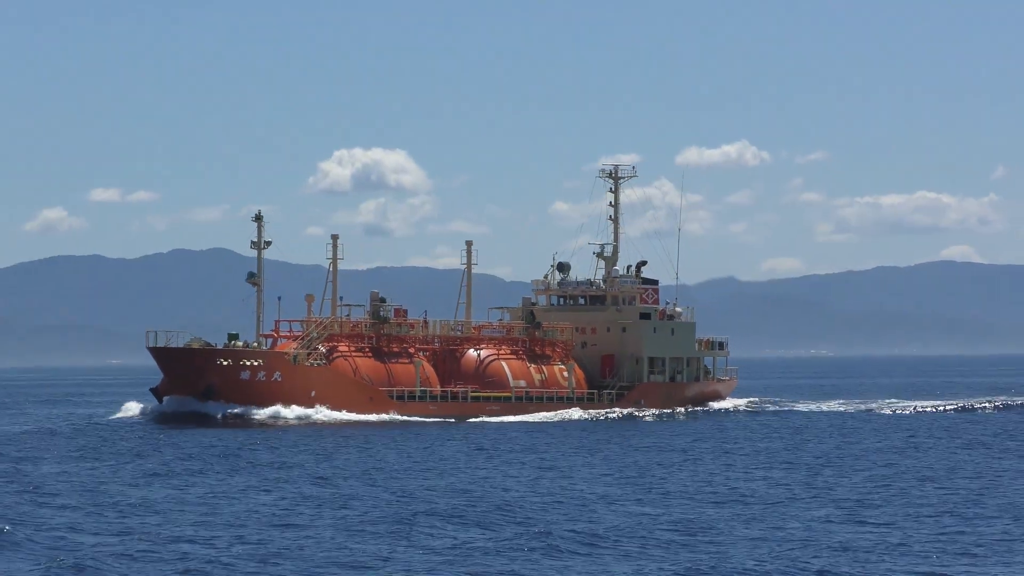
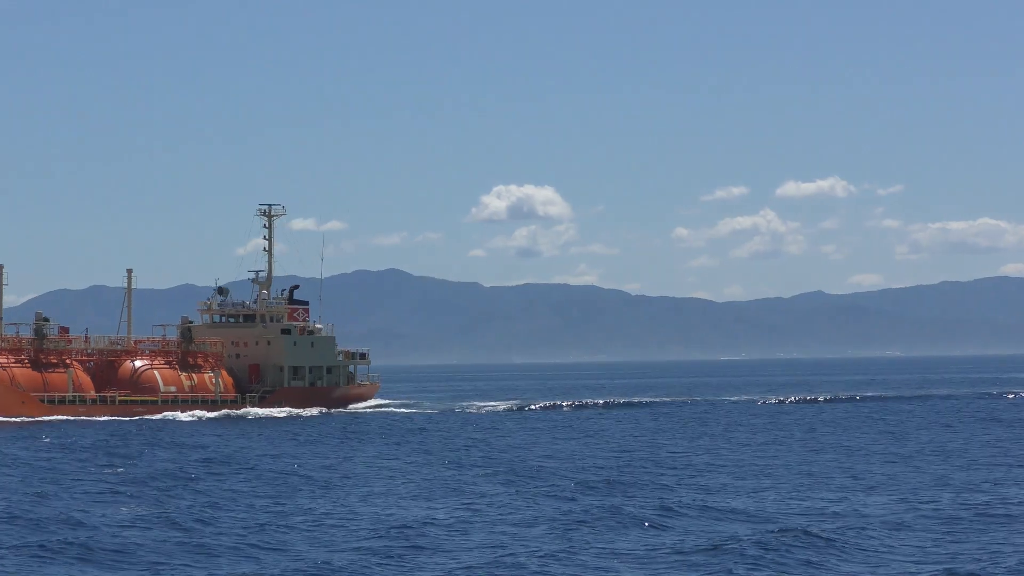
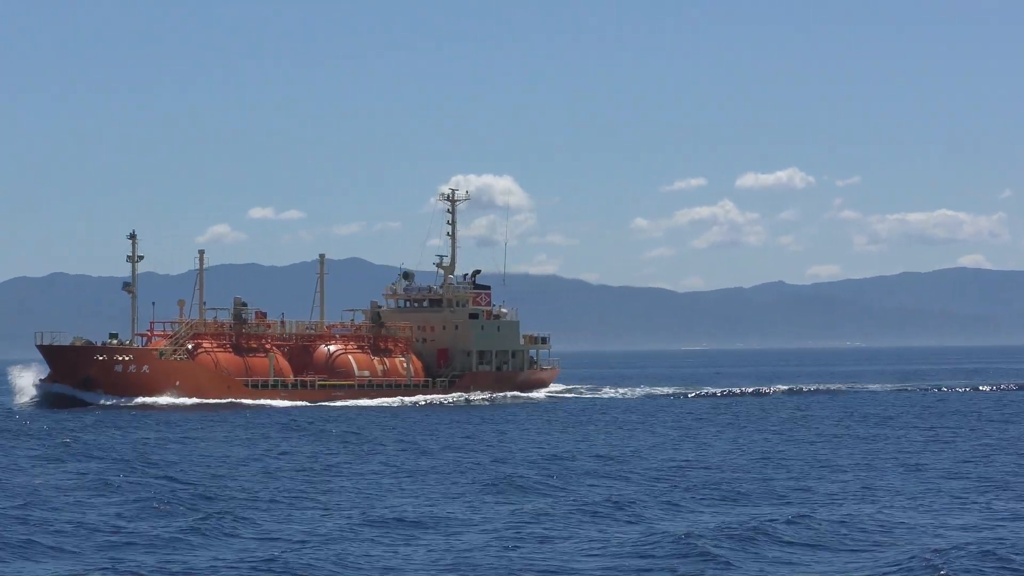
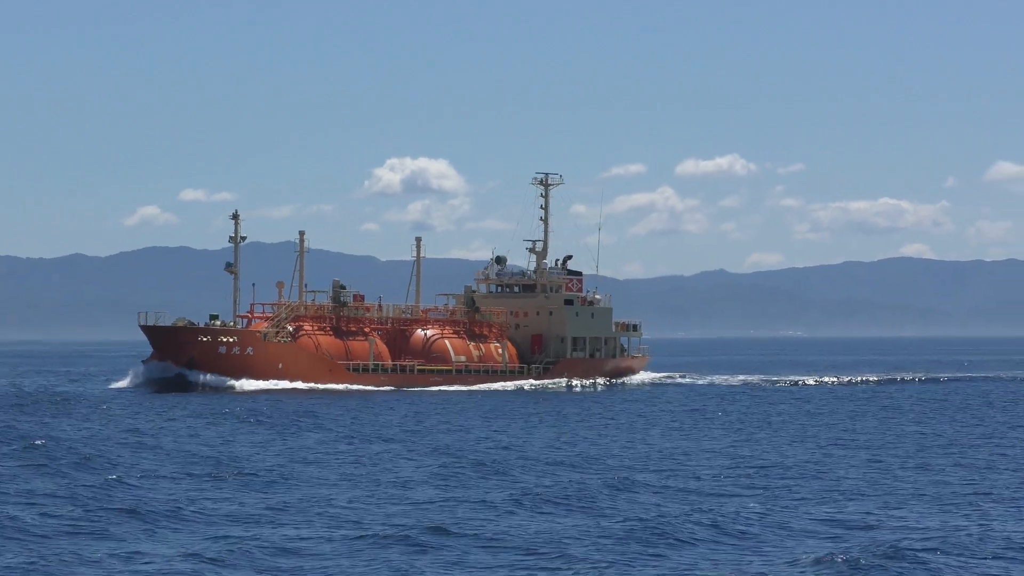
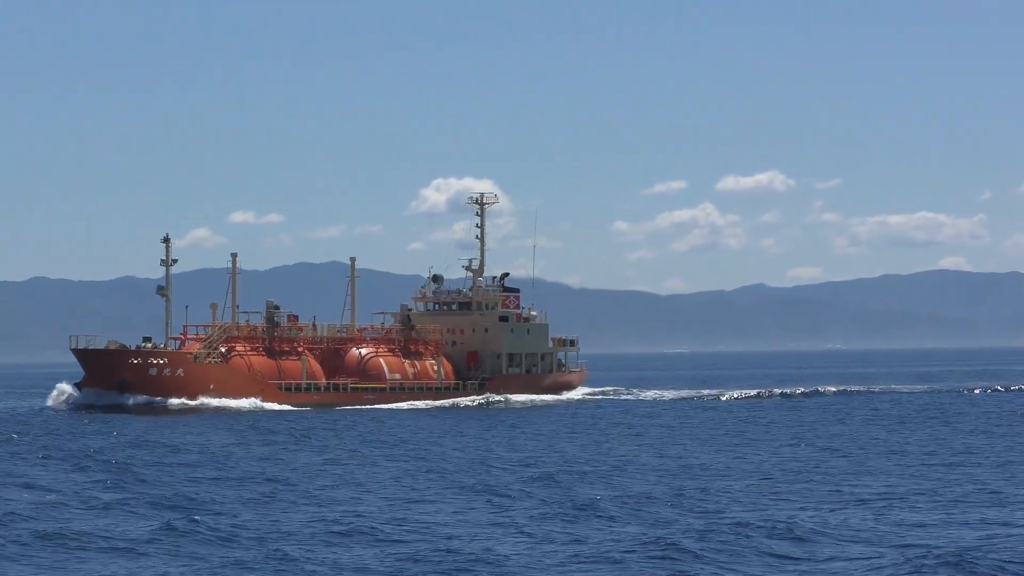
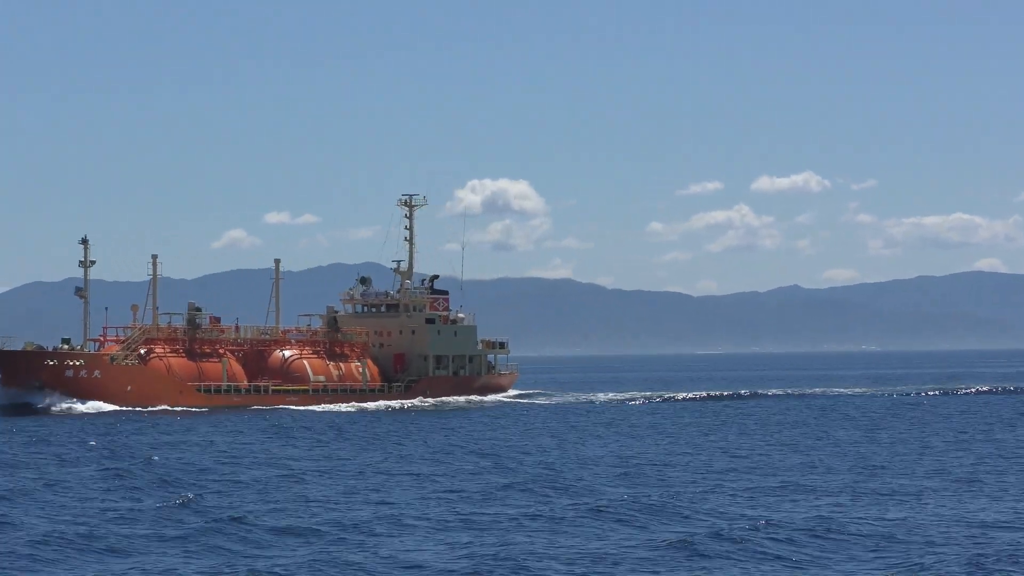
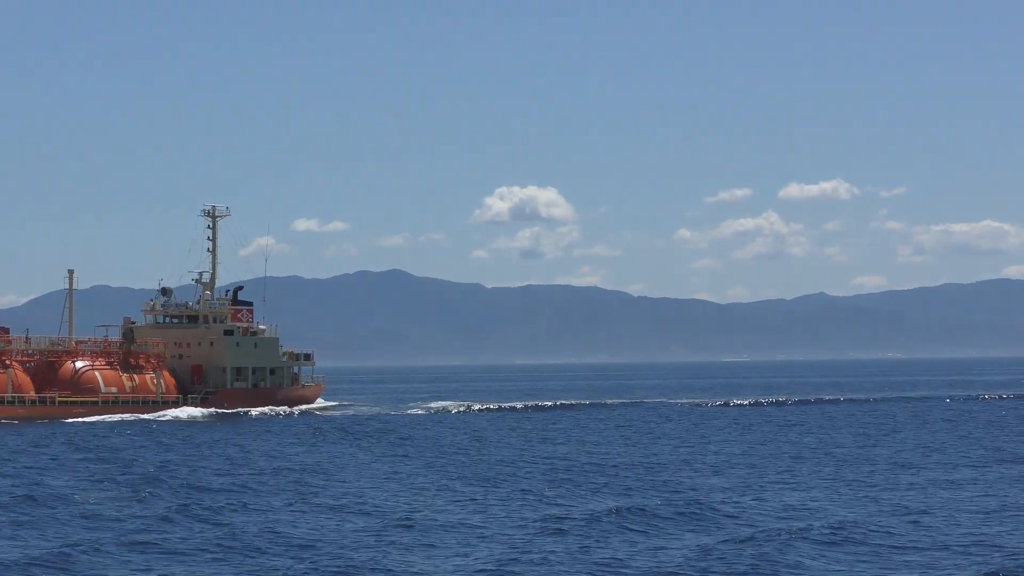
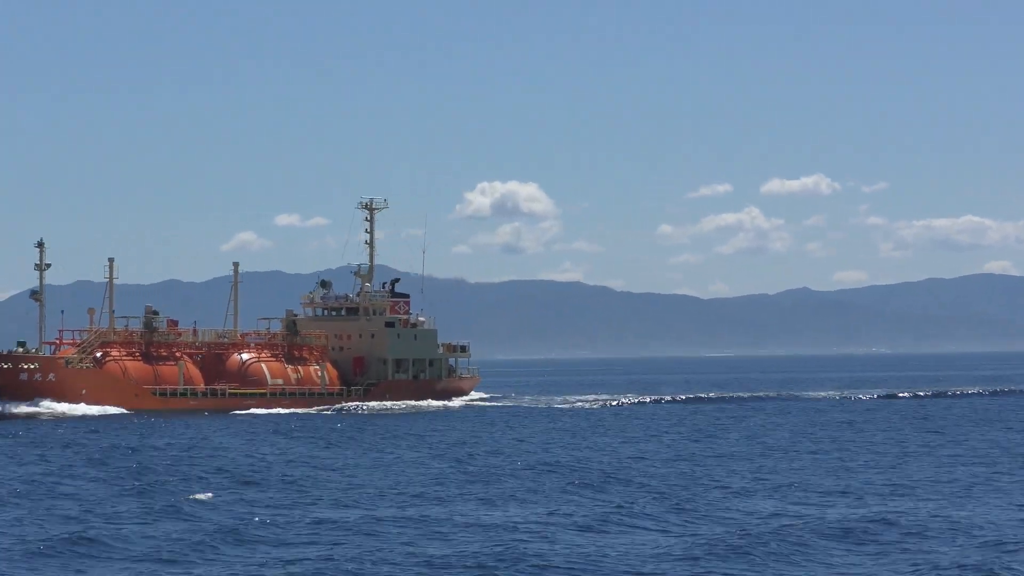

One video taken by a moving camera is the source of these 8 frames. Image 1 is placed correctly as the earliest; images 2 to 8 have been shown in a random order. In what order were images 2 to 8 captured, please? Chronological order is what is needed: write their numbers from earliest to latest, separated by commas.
4, 5, 3, 6, 8, 2, 7
